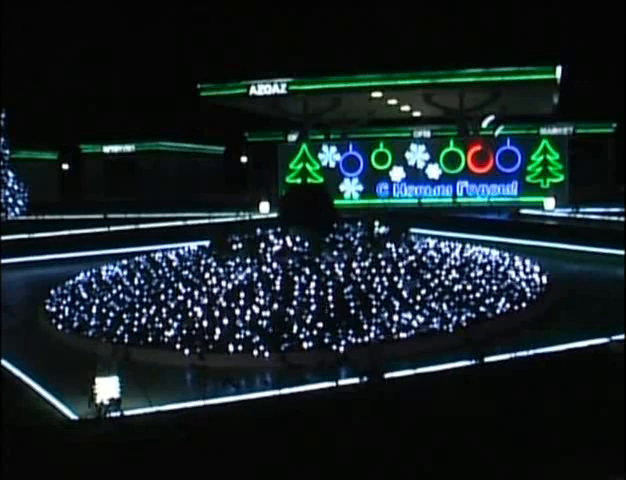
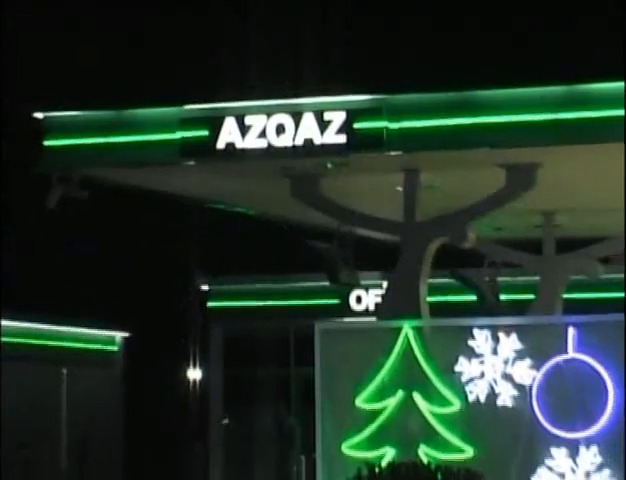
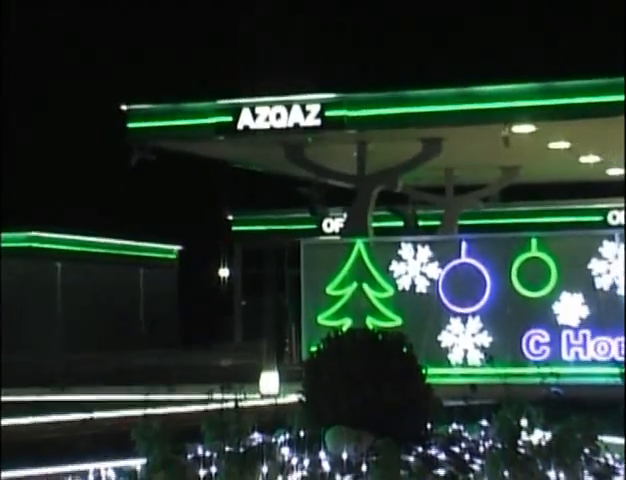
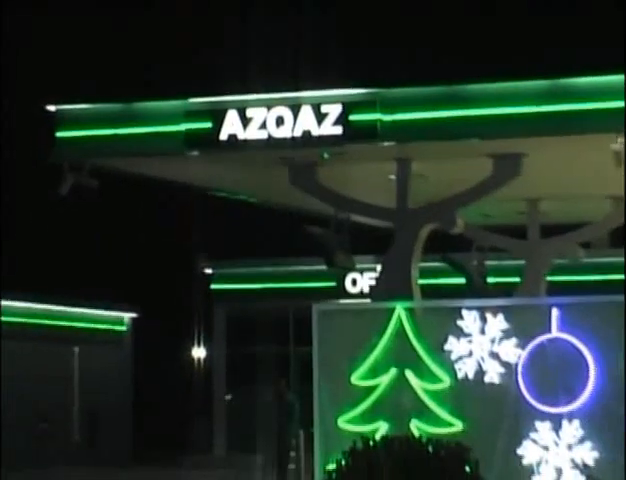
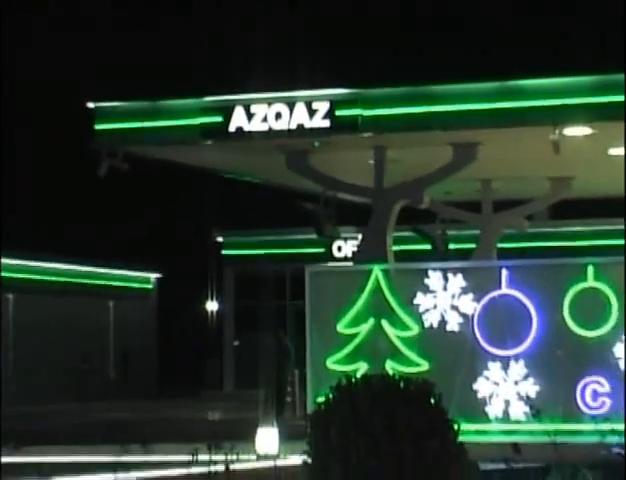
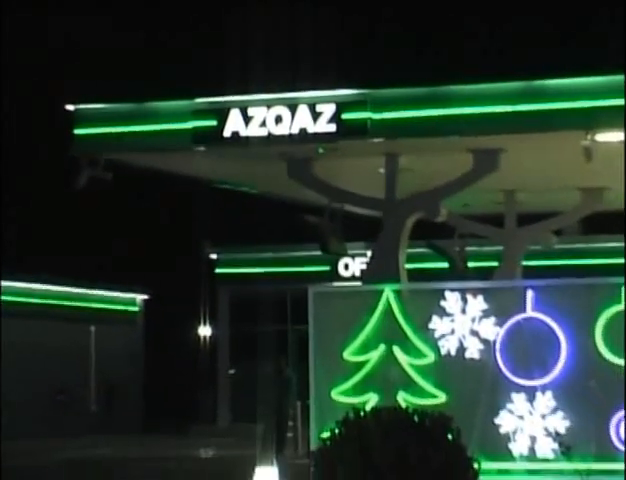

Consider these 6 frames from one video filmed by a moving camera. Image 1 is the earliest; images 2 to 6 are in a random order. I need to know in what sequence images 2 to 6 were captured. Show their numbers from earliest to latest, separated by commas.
2, 4, 6, 5, 3
